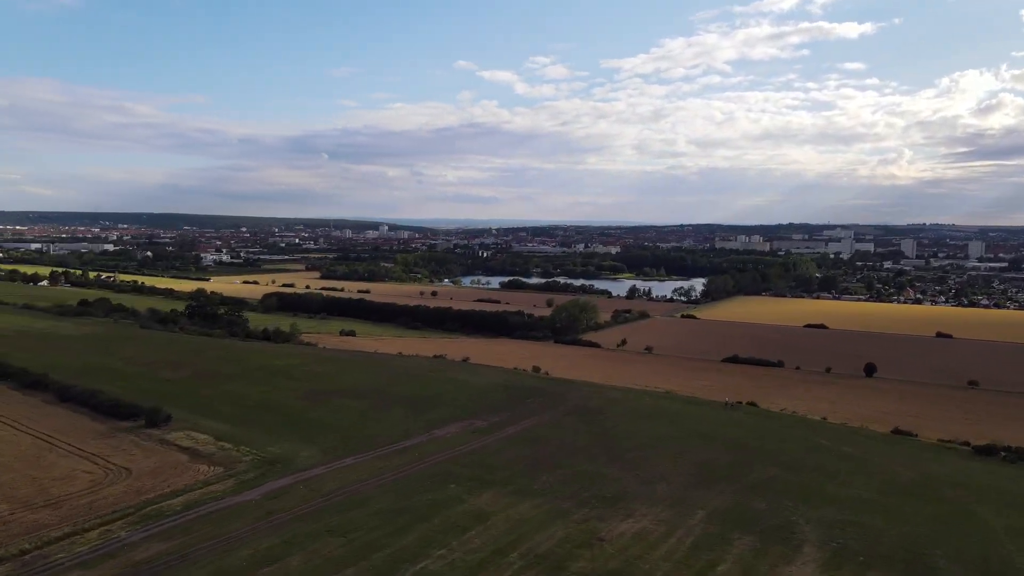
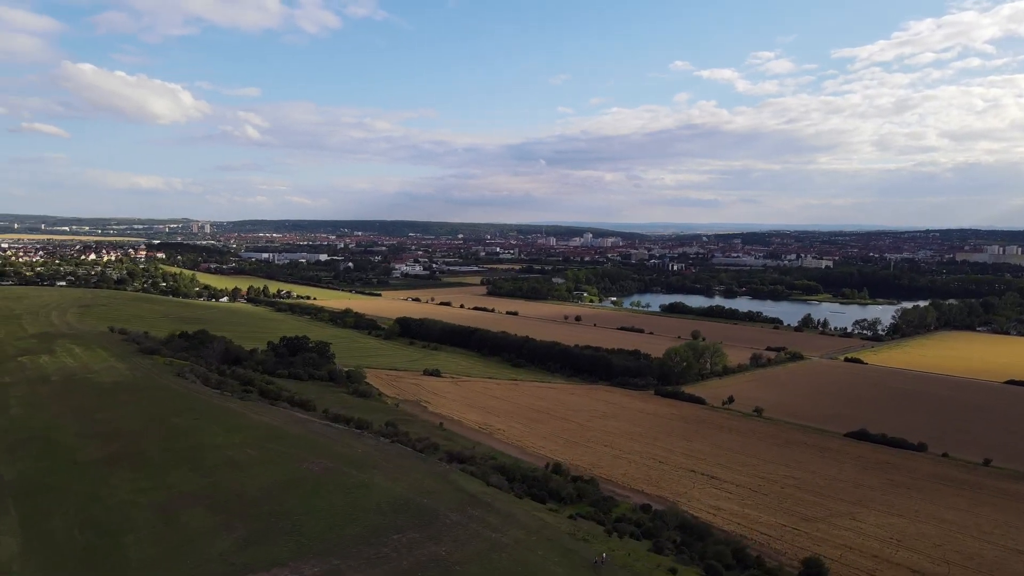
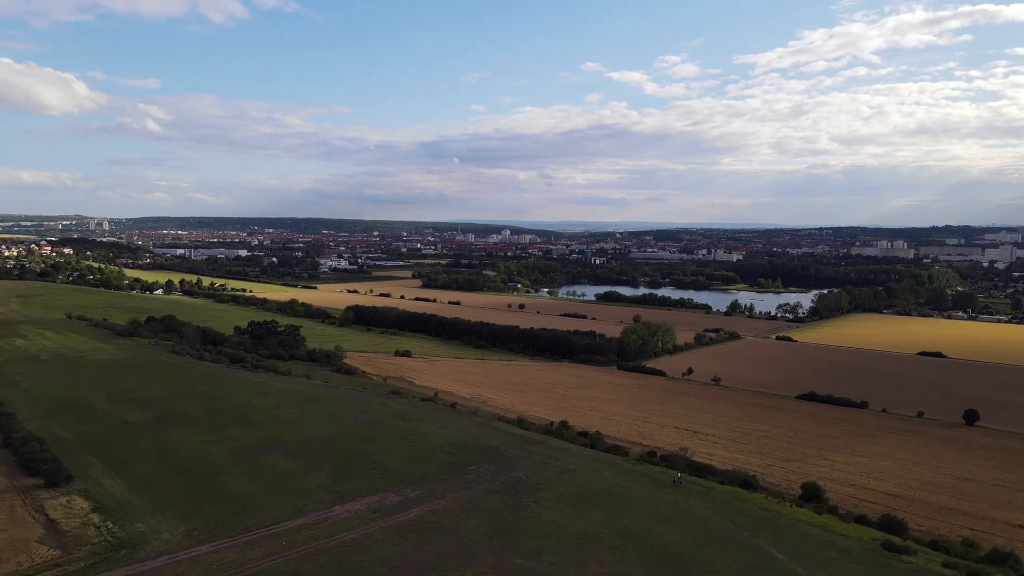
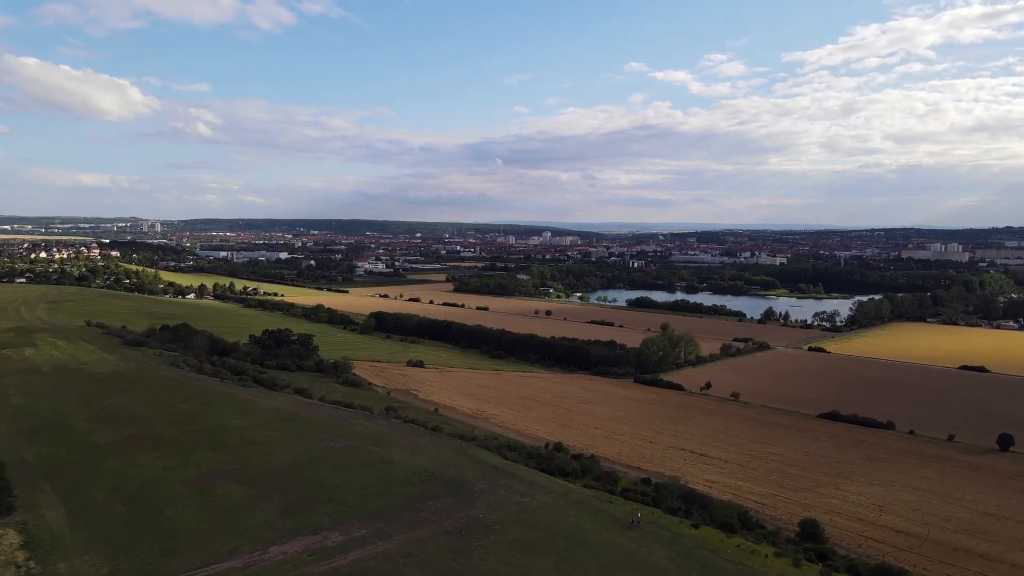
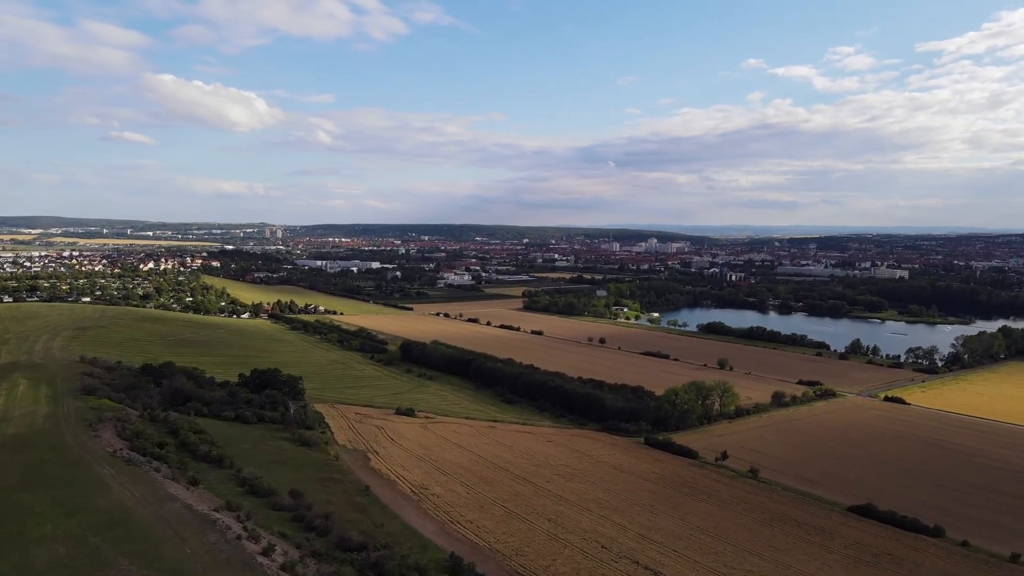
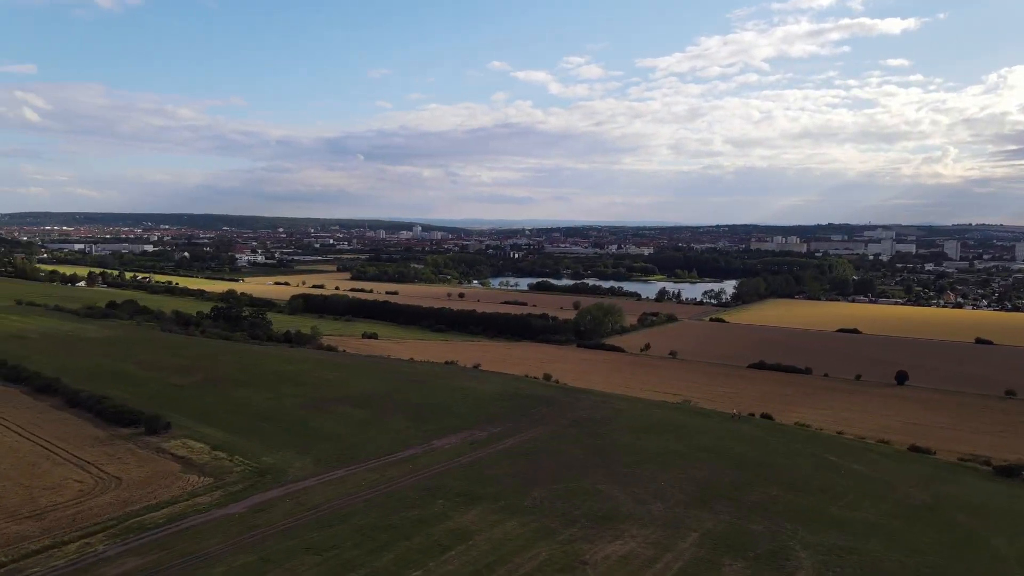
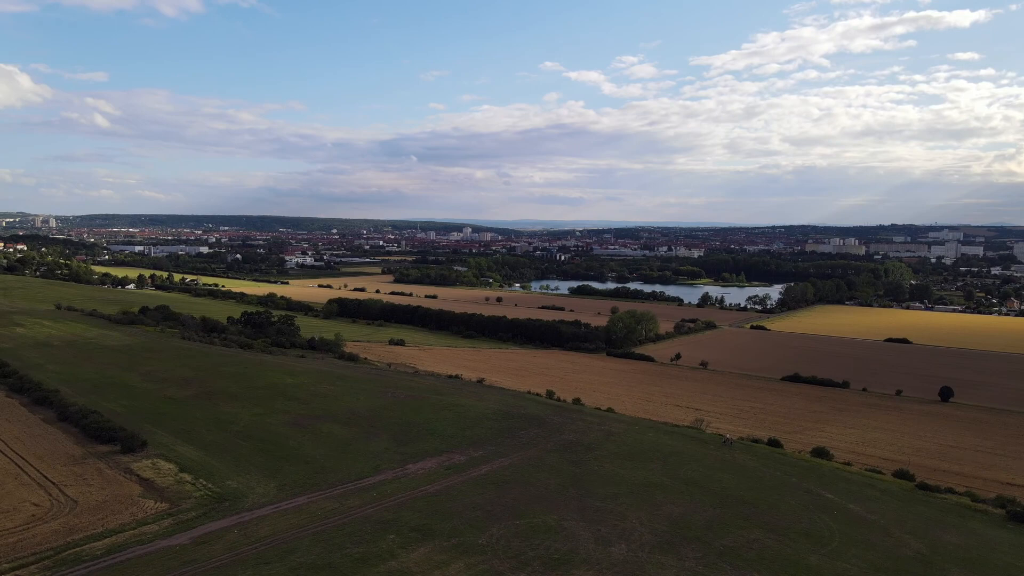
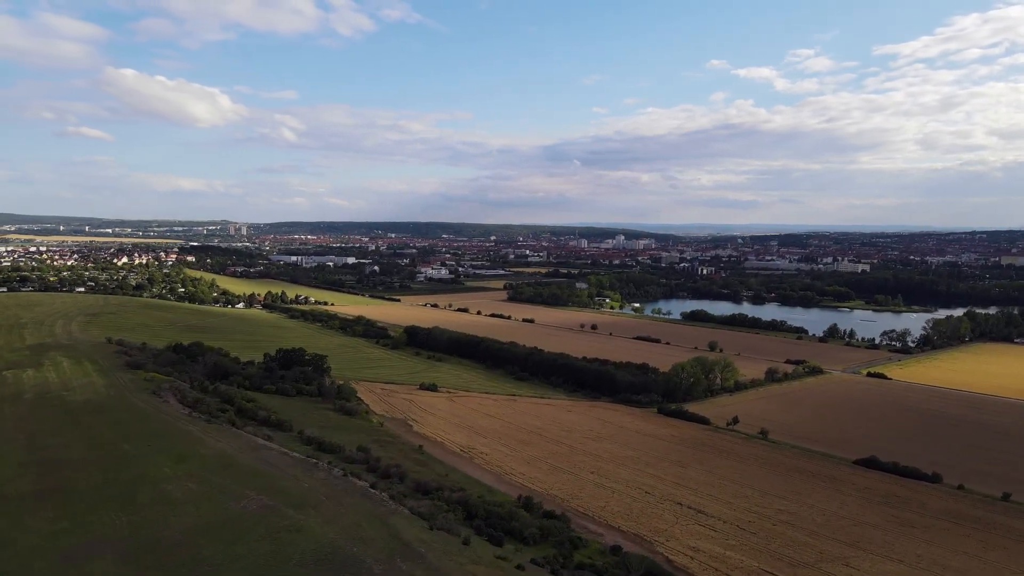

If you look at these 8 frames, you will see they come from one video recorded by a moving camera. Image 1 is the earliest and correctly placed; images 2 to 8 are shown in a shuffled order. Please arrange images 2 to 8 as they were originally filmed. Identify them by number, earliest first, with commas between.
6, 7, 3, 4, 2, 8, 5
